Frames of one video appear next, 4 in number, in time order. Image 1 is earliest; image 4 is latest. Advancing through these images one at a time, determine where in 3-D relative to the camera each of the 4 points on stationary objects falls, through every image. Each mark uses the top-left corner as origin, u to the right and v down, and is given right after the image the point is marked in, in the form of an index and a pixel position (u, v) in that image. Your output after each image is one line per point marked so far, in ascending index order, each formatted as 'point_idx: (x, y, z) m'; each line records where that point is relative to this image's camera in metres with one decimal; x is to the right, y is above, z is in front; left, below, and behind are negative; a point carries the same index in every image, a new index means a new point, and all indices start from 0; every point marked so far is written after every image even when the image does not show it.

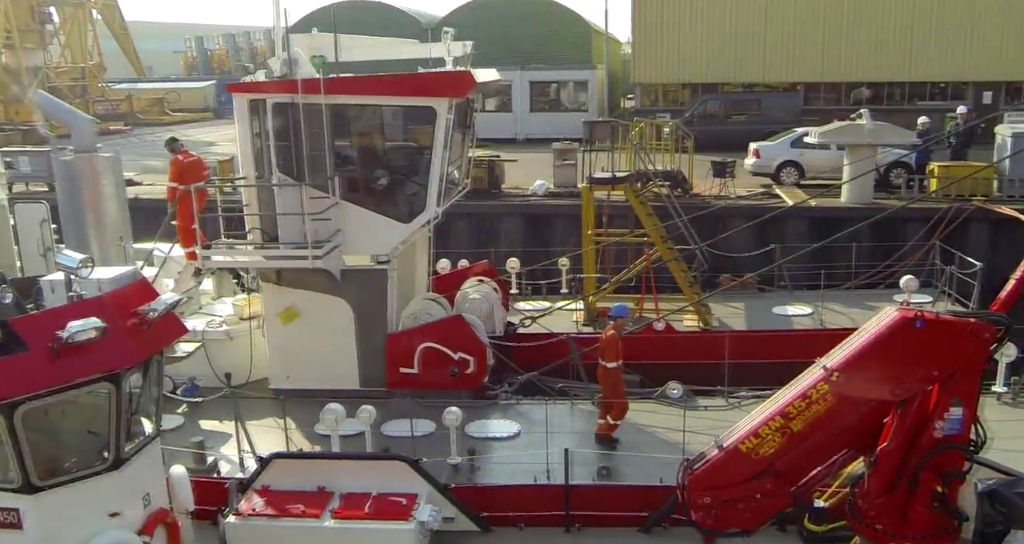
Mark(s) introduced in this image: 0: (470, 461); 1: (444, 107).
0: (-0.3, -1.5, +7.1) m
1: (-0.6, +1.4, +7.7) m
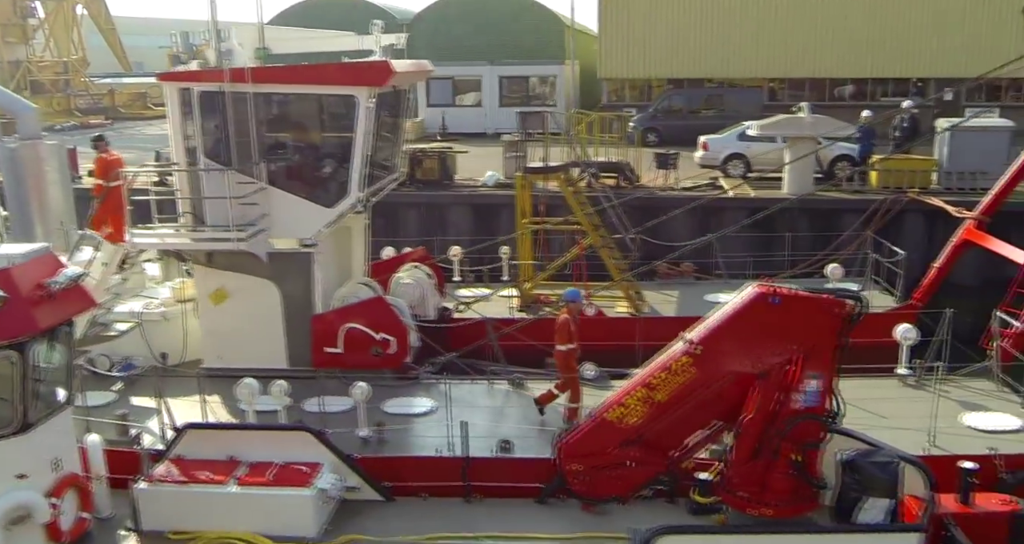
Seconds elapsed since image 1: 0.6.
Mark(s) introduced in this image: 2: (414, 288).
0: (-1.1, -1.3, +7.4) m
1: (-1.3, +1.6, +8.0) m
2: (-1.0, -0.2, +9.4) m
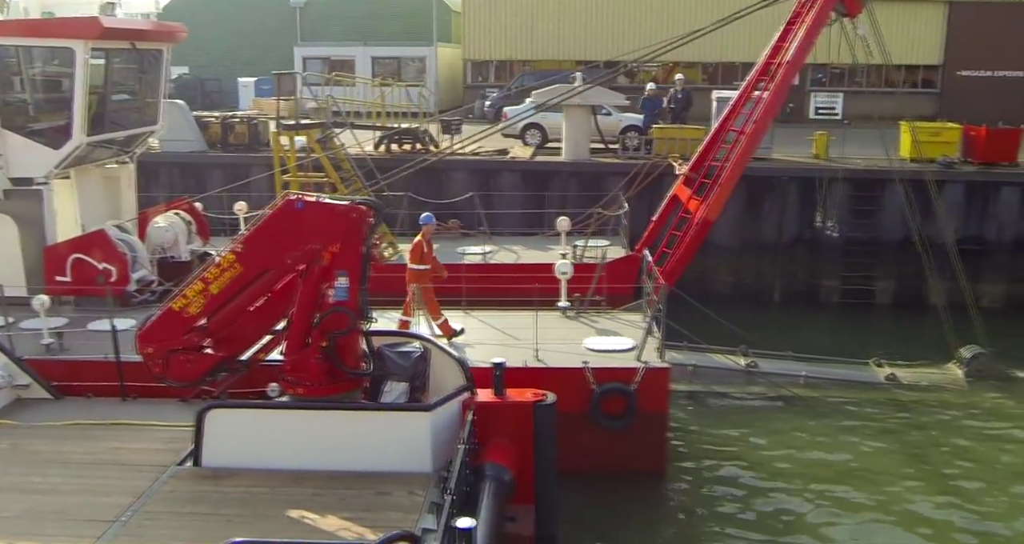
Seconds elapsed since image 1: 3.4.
0: (-4.1, -0.7, +8.4) m
1: (-4.3, +2.2, +9.0) m
2: (-3.9, +0.5, +10.3) m
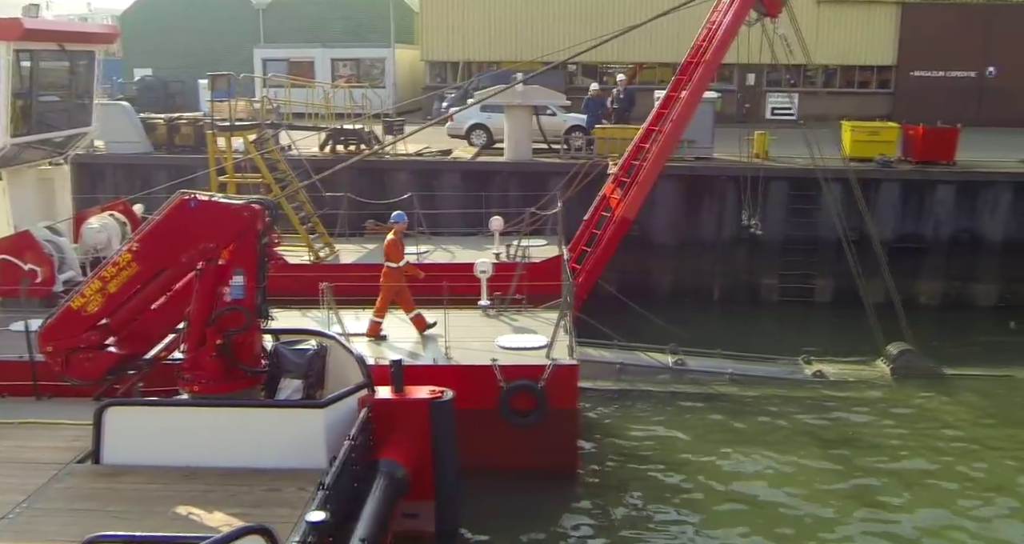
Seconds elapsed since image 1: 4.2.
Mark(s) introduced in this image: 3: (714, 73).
0: (-4.9, -0.7, +8.4) m
1: (-5.1, +2.2, +9.1) m
2: (-4.7, +0.5, +10.4) m
3: (+2.0, +2.0, +9.1) m
